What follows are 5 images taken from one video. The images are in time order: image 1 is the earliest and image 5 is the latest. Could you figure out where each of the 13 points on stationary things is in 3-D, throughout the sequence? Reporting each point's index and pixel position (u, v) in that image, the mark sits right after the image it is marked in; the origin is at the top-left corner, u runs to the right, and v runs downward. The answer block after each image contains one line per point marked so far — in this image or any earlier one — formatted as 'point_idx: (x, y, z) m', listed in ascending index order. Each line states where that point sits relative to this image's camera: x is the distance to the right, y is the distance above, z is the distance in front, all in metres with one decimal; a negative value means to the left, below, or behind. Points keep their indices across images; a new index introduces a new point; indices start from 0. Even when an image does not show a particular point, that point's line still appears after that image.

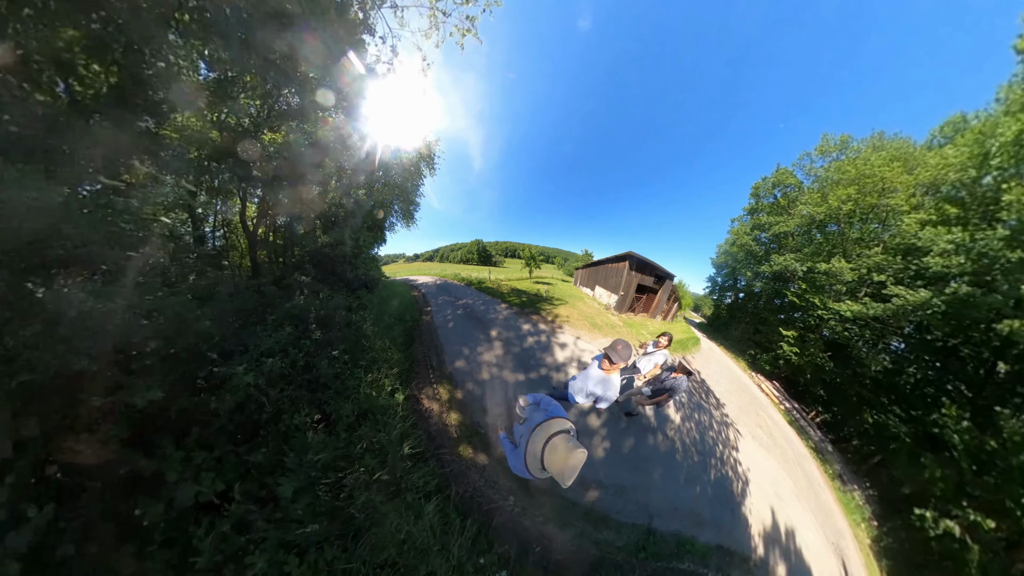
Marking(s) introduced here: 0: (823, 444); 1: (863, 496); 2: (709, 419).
0: (+9.3, -4.7, +7.7) m
1: (+8.8, -5.3, +6.5) m
2: (+5.1, -3.3, +6.4) m
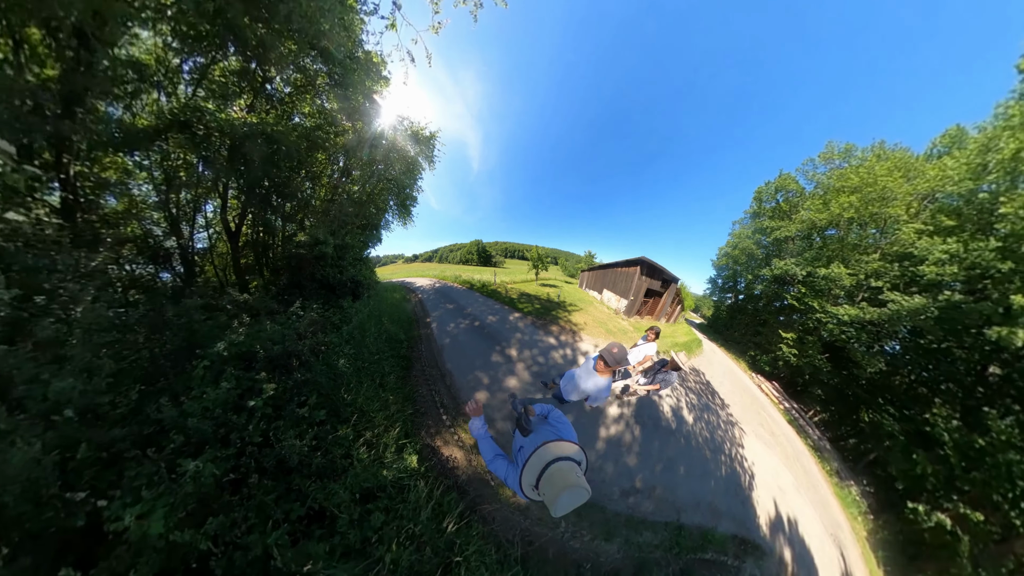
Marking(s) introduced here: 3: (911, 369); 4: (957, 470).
0: (+9.7, -4.9, +8.1) m
1: (+9.2, -5.4, +6.8) m
2: (+5.5, -3.4, +6.8) m
3: (+10.9, -2.2, +7.0) m
4: (+9.4, -3.9, +5.4) m
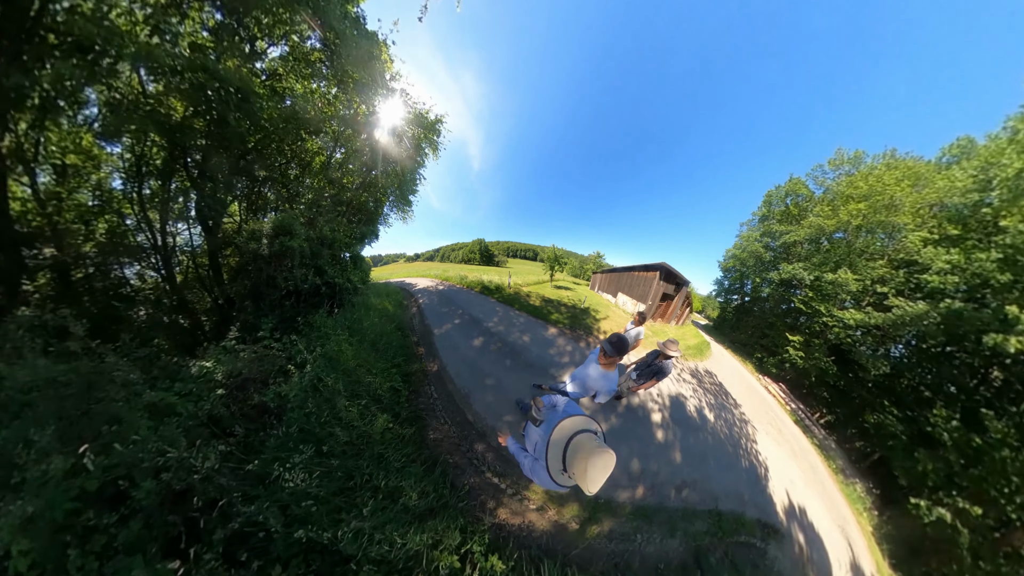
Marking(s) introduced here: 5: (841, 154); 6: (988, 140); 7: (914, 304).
0: (+10.4, -5.1, +8.4) m
1: (+9.9, -5.6, +7.2) m
2: (+6.2, -3.6, +7.2) m
3: (+11.6, -2.4, +7.4) m
4: (+10.0, -4.1, +5.8) m
5: (+17.8, +7.3, +13.8) m
6: (+15.7, +4.9, +8.5) m
7: (+11.9, -0.5, +7.6) m
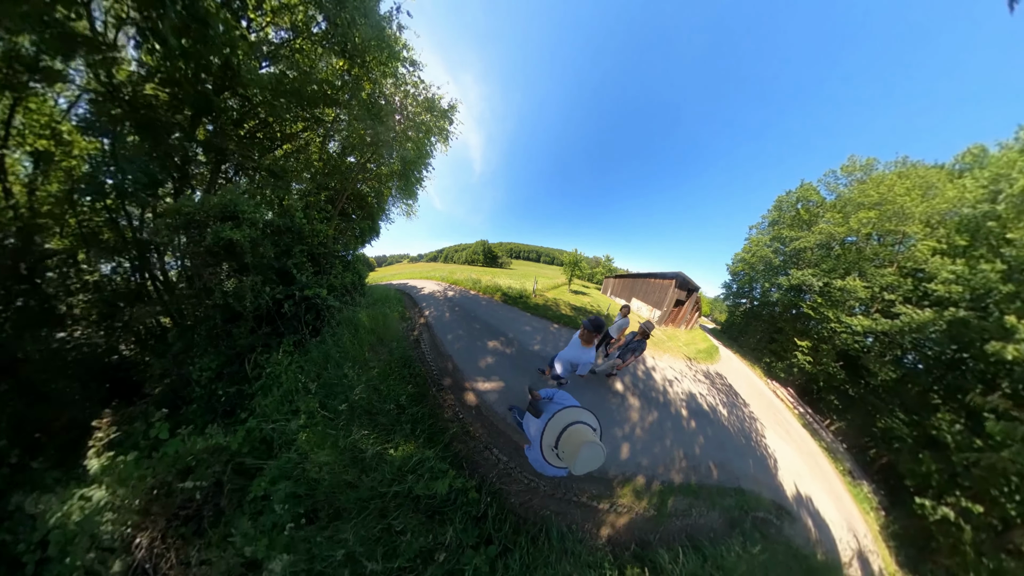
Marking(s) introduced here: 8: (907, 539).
0: (+11.0, -5.3, +8.7) m
1: (+10.5, -5.9, +7.5) m
2: (+6.8, -3.8, +7.5) m
3: (+12.2, -2.7, +7.7) m
4: (+10.6, -4.3, +6.1) m
5: (+18.6, +6.9, +14.0) m
6: (+16.4, +4.6, +8.7) m
7: (+12.6, -0.7, +7.8) m
8: (+9.8, -6.2, +6.4) m
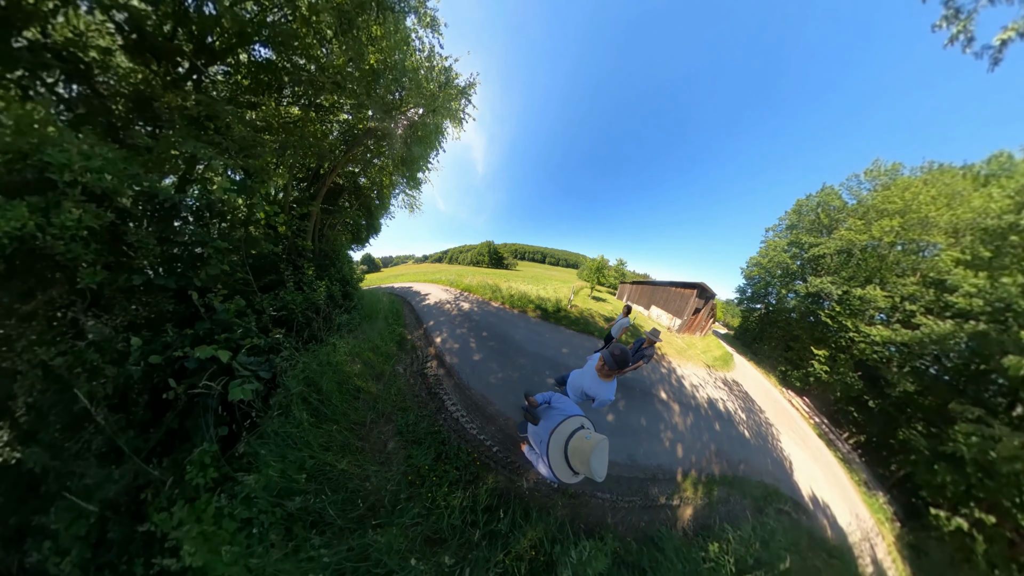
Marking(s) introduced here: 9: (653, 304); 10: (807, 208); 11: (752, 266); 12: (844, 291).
0: (+11.8, -5.7, +8.9) m
1: (+11.2, -6.2, +7.6) m
2: (+7.5, -4.1, +7.8) m
3: (+13.0, -3.1, +7.8) m
4: (+11.3, -4.6, +6.2) m
5: (+19.7, +6.4, +13.9) m
6: (+17.3, +4.1, +8.7) m
7: (+13.3, -1.1, +8.0) m
8: (+10.4, -6.6, +6.5) m
9: (+9.8, -0.9, +19.3) m
10: (+18.6, +4.8, +16.4) m
11: (+17.3, +1.3, +18.3) m
12: (+14.9, -0.2, +11.5) m
